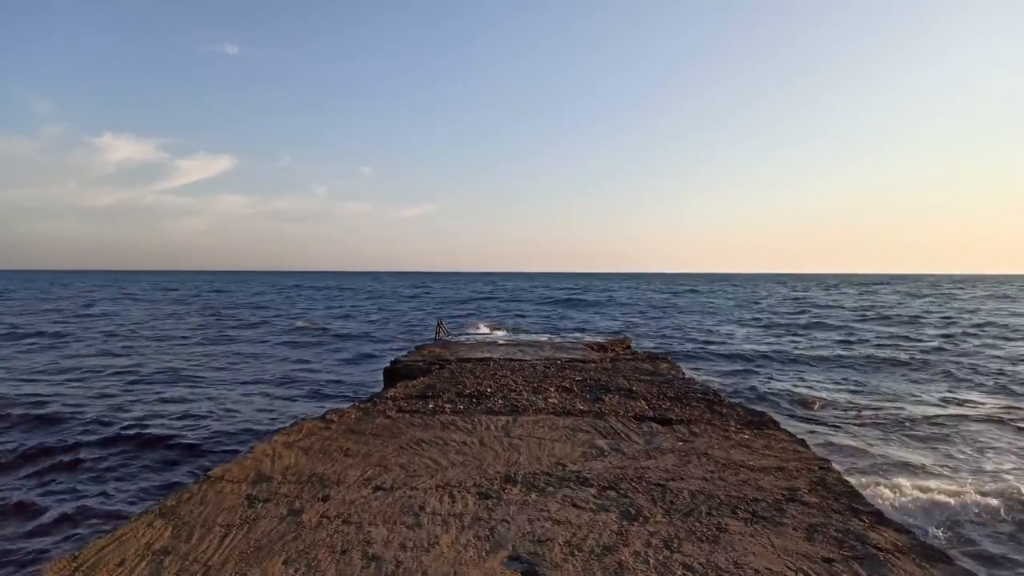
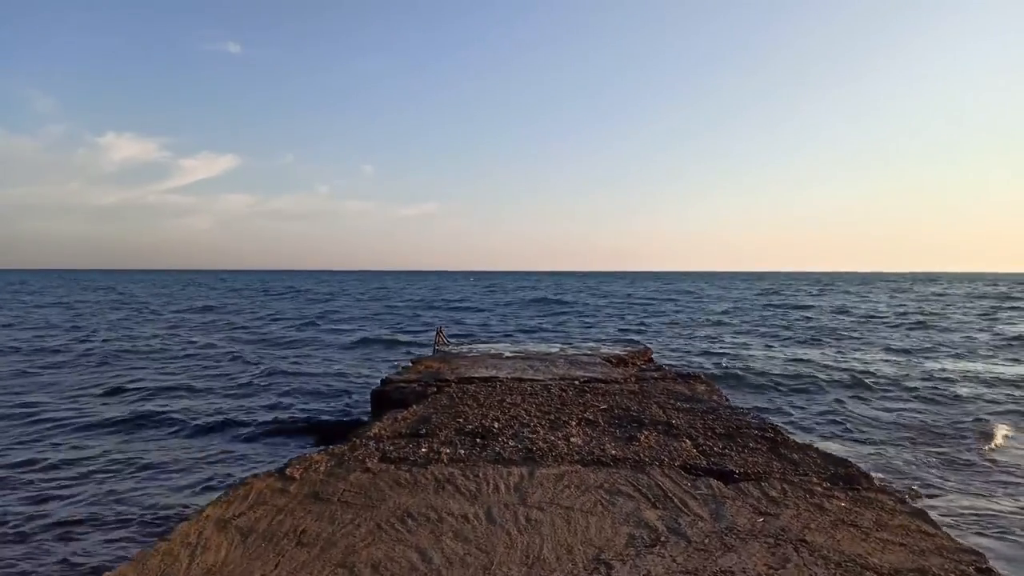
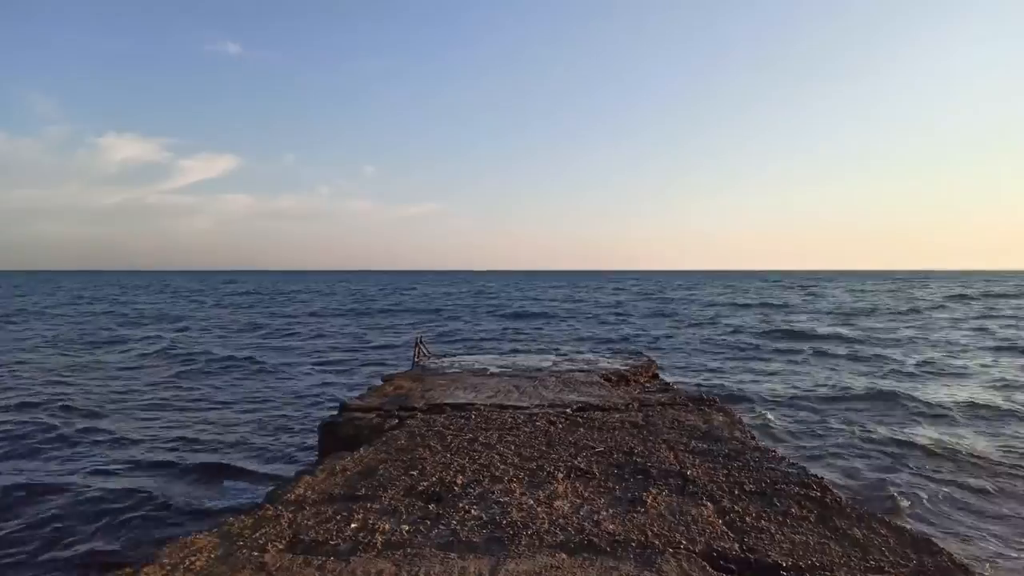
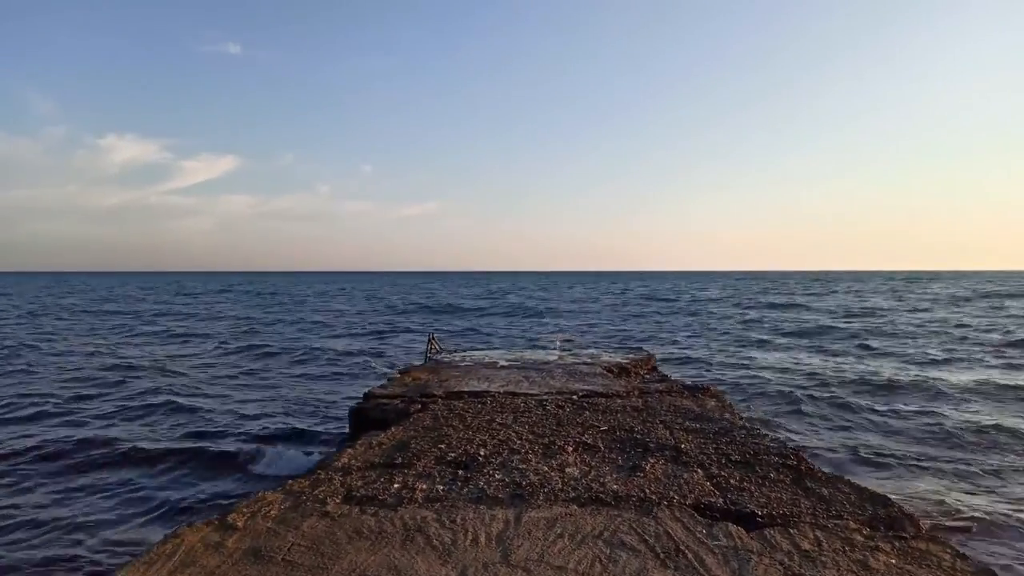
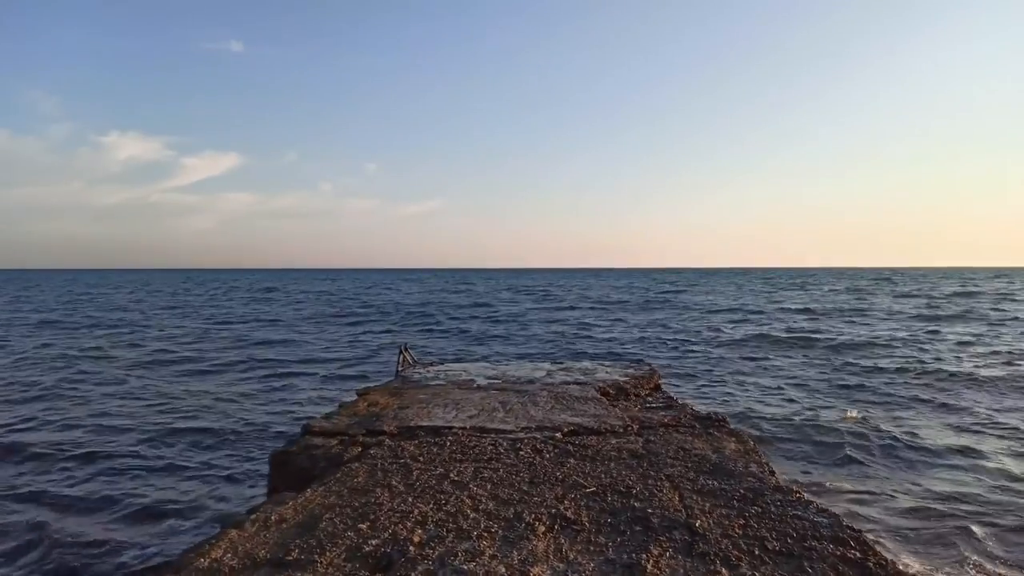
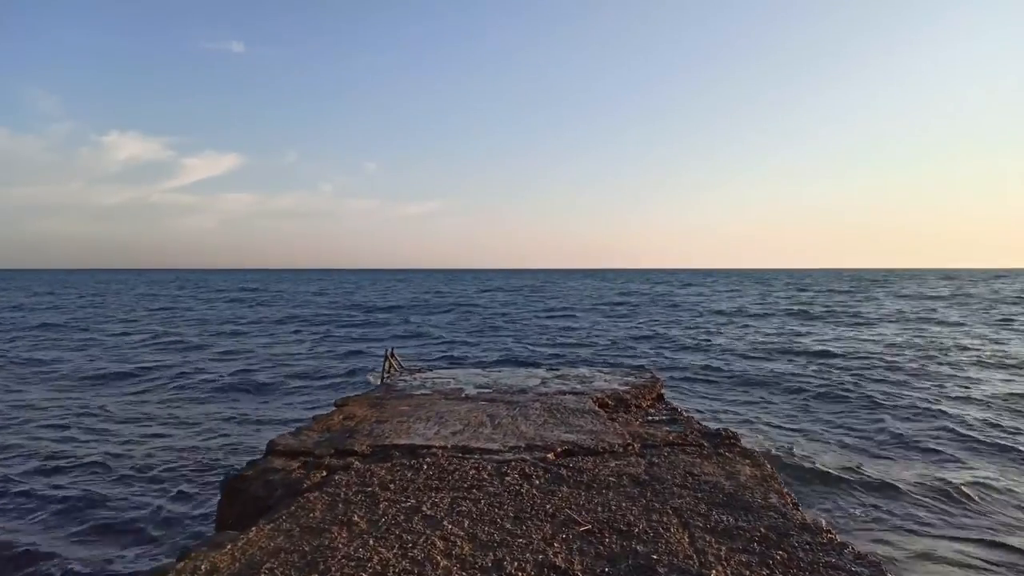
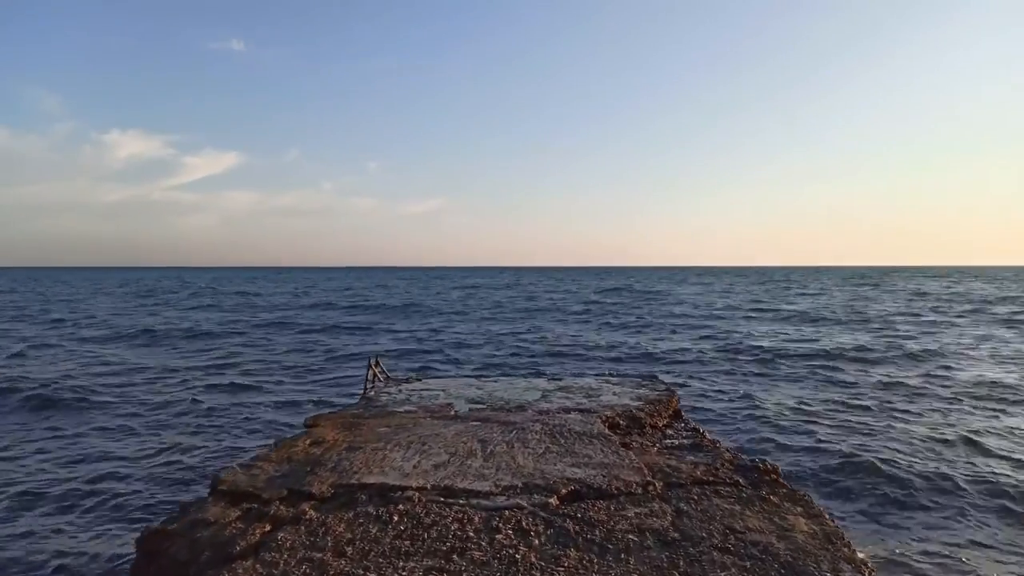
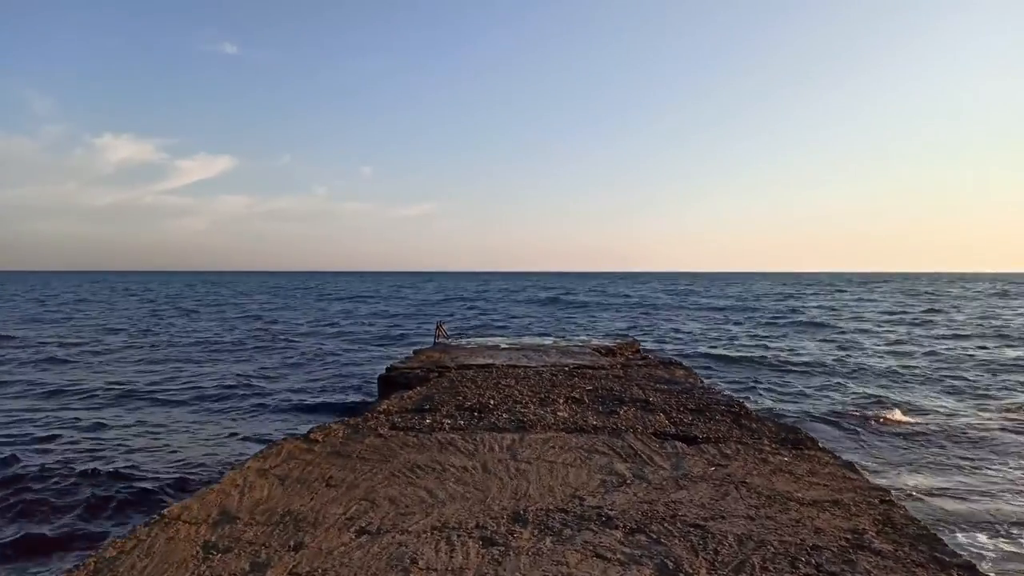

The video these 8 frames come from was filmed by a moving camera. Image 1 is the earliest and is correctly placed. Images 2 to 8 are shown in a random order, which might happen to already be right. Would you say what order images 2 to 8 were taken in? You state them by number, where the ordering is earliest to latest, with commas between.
8, 2, 4, 3, 5, 6, 7
